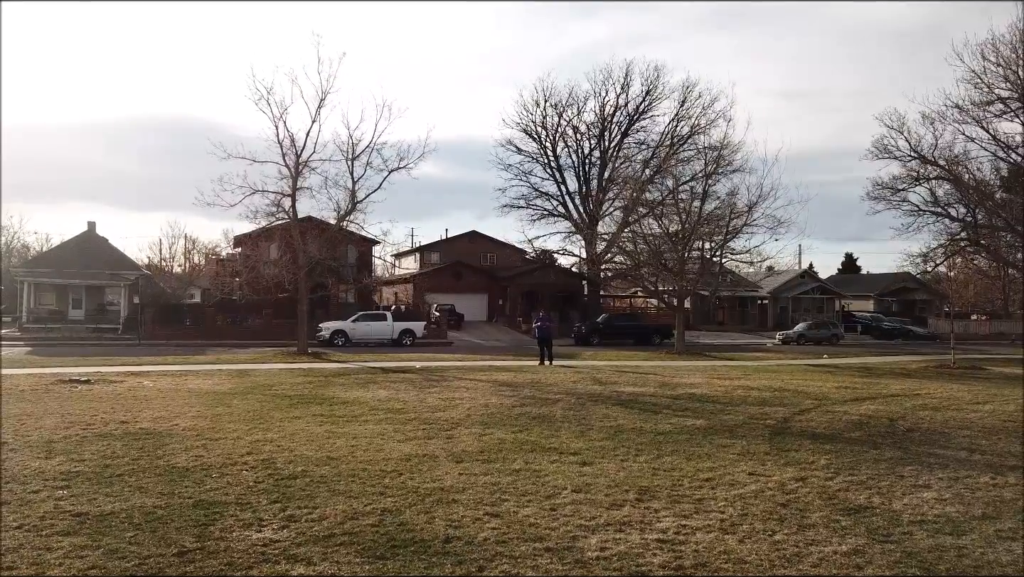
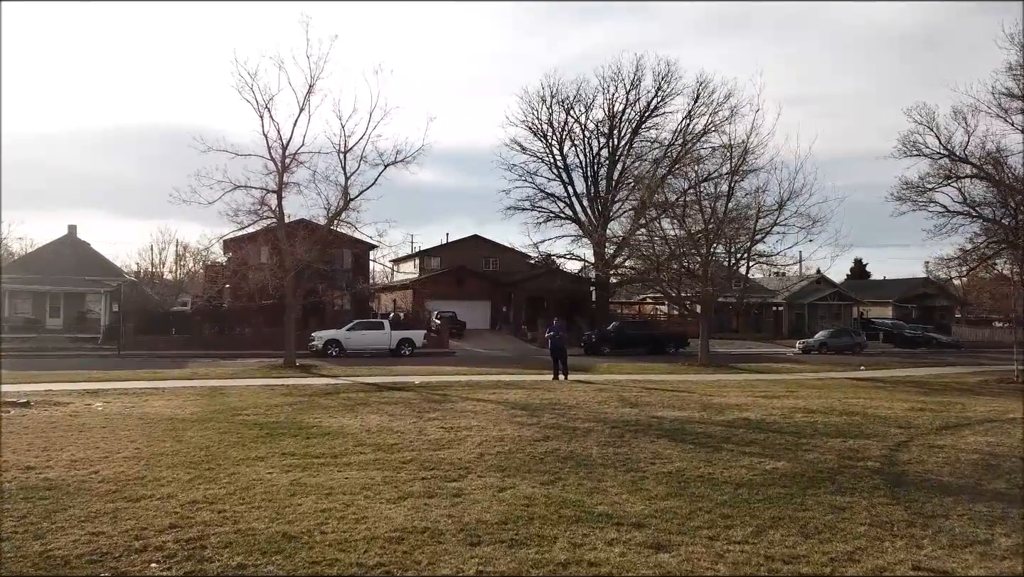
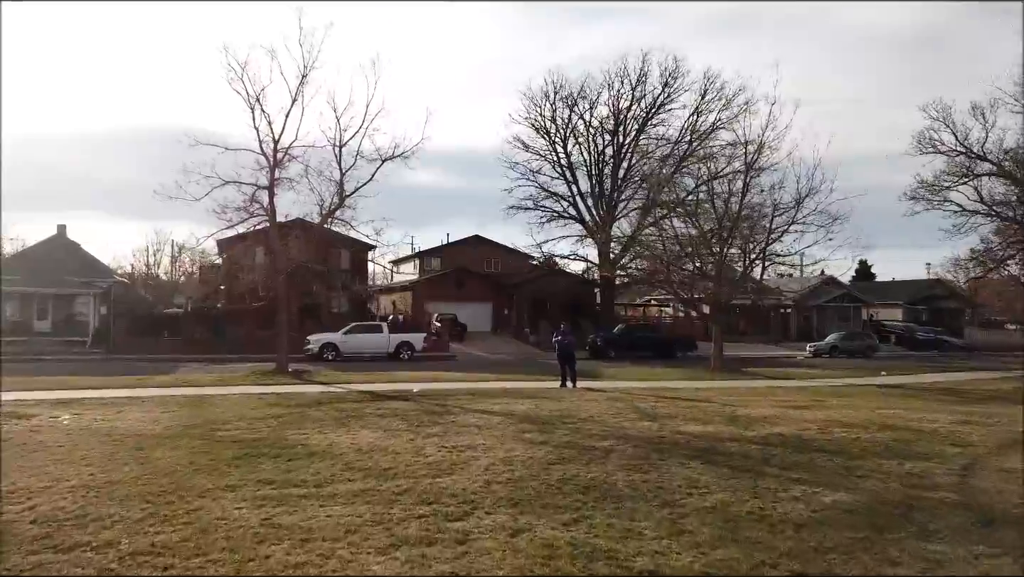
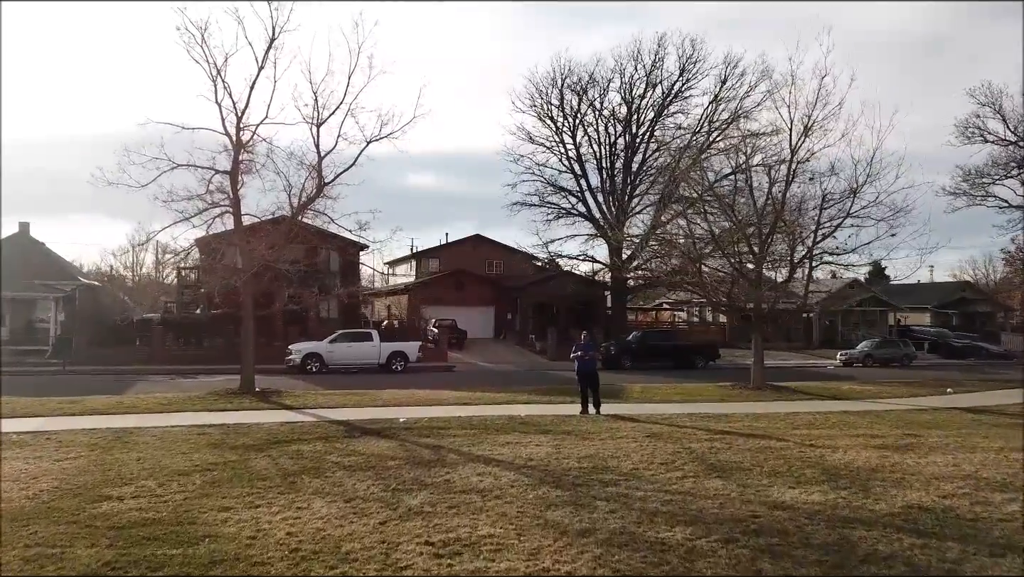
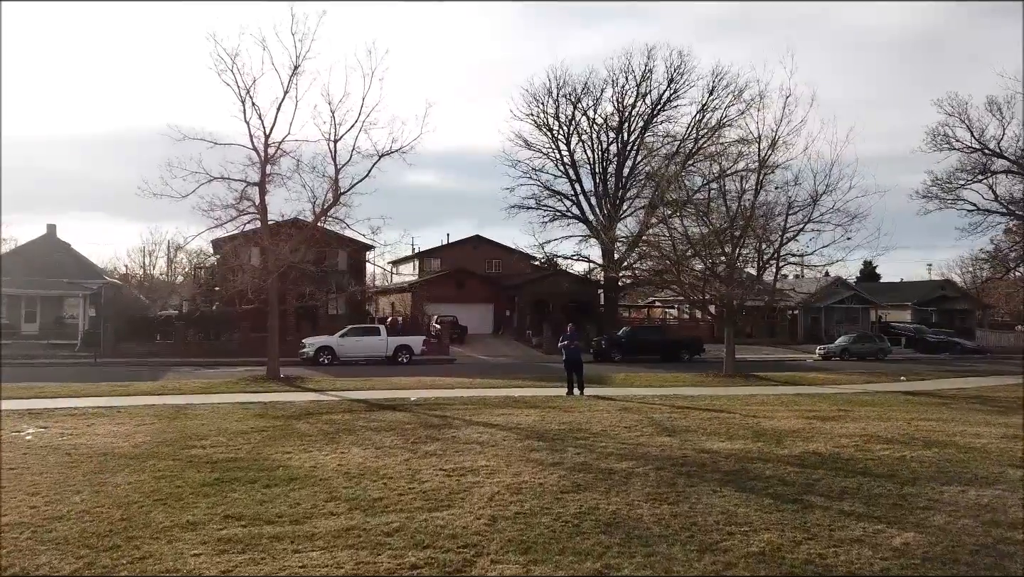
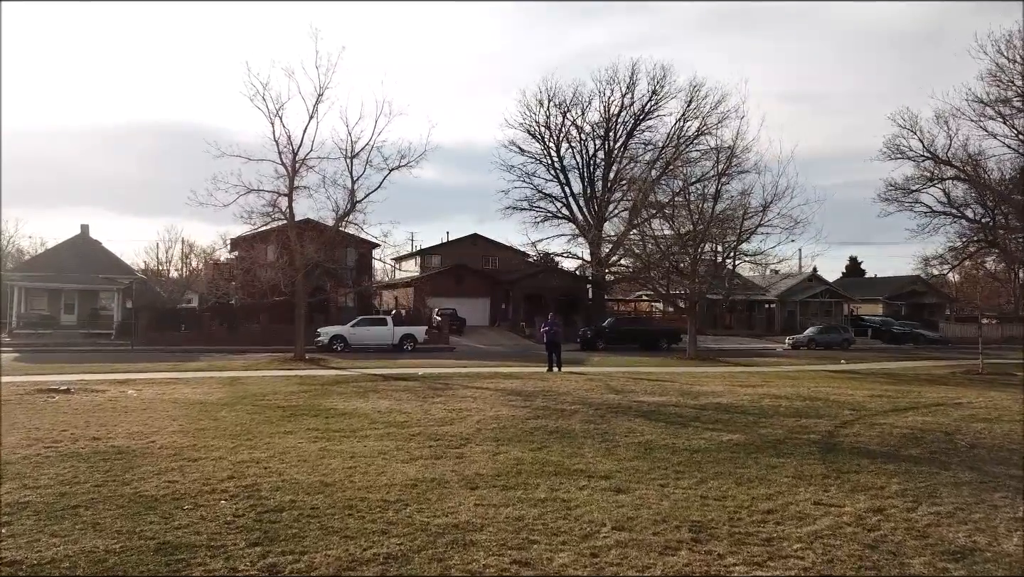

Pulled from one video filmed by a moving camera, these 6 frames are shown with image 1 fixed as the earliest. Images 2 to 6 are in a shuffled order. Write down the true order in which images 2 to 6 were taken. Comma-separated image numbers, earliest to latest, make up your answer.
6, 2, 3, 5, 4
